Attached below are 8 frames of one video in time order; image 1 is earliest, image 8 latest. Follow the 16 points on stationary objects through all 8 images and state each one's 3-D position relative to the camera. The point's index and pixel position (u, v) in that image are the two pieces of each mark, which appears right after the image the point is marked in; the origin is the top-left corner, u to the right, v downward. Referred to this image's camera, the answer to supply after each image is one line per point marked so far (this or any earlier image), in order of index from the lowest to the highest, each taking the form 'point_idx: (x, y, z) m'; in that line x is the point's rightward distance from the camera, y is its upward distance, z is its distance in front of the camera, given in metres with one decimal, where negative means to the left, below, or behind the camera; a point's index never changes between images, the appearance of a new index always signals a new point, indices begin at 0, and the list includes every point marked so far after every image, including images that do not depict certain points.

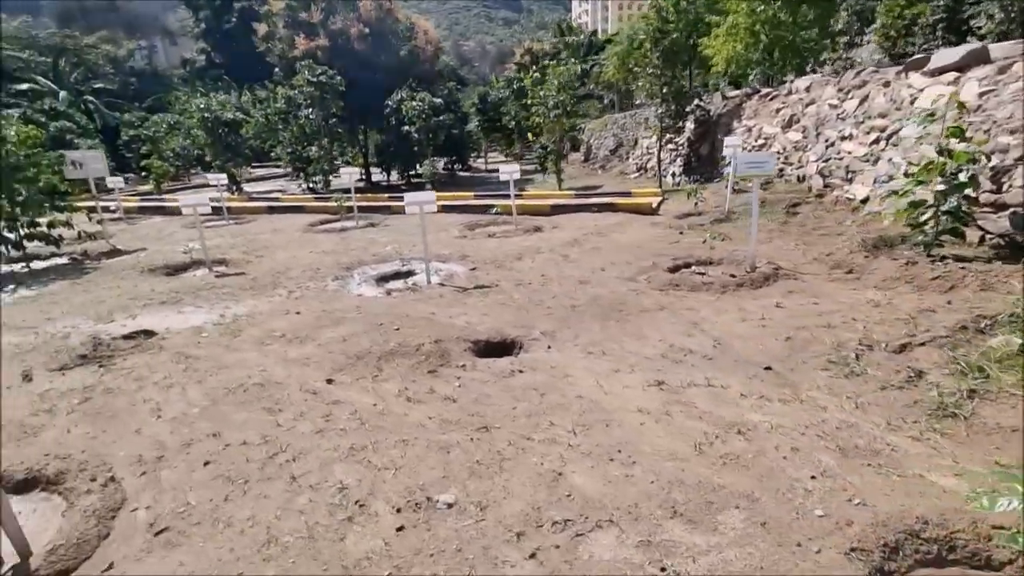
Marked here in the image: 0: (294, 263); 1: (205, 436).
0: (-3.7, +0.4, +8.7) m
1: (-2.1, -1.0, +3.6) m
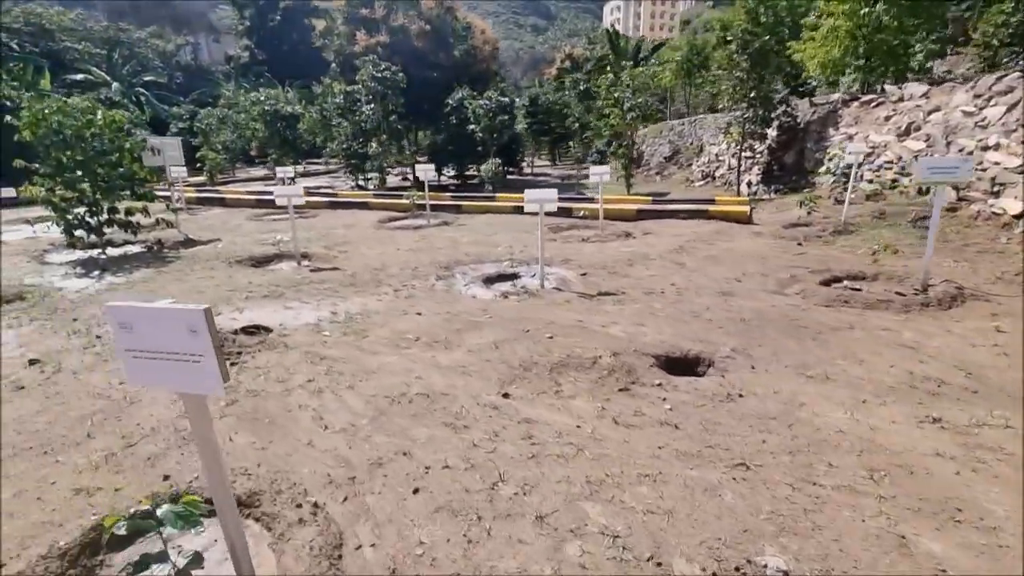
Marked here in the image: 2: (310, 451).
0: (-2.0, +0.5, +8.3) m
1: (-0.7, -1.0, +3.1) m
2: (-1.2, -1.0, +3.2) m
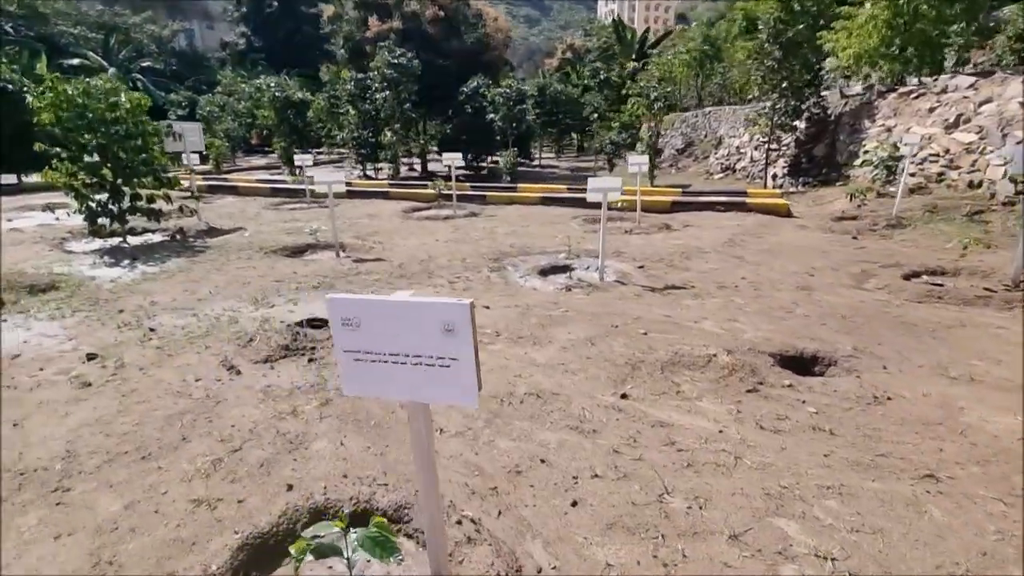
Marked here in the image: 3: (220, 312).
0: (-1.3, +0.6, +8.0) m
1: (+0.1, -1.0, +2.8) m
2: (-0.4, -1.0, +2.9) m
3: (-3.1, -0.3, +5.4) m
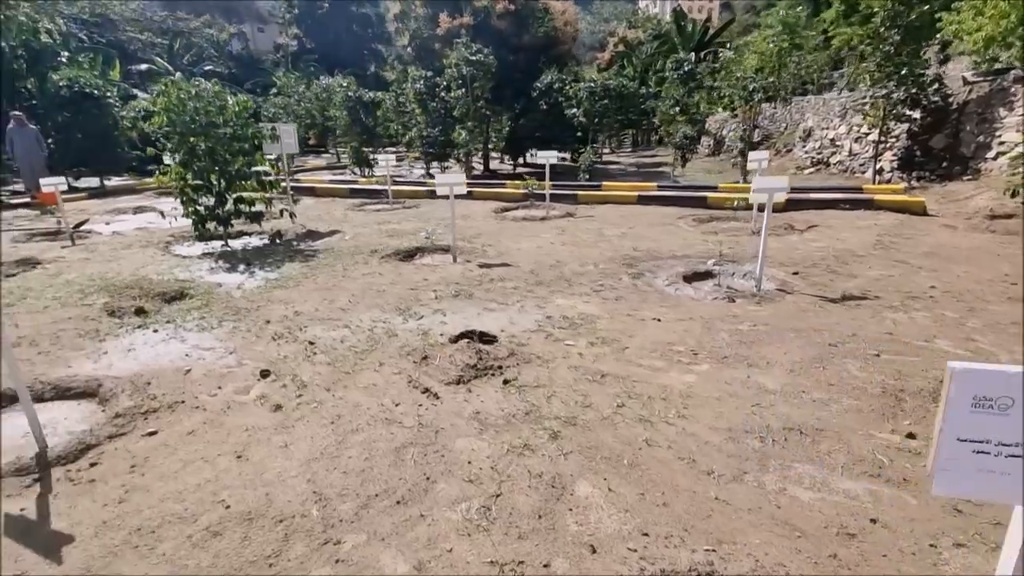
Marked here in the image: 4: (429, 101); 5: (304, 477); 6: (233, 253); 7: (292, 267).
0: (+0.5, +0.5, +7.6) m
1: (+1.6, -1.1, +2.4) m
2: (+1.1, -1.1, +2.5) m
3: (-1.4, -0.4, +5.2) m
4: (-3.0, +6.7, +18.2) m
5: (-1.1, -1.0, +2.7) m
6: (-4.8, +0.6, +8.7) m
7: (-3.3, +0.3, +7.7) m
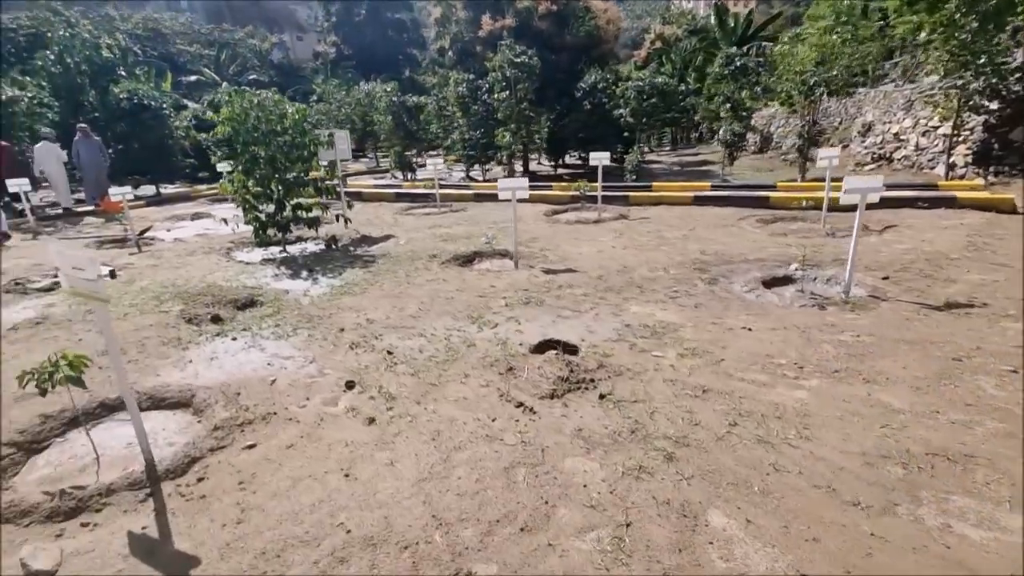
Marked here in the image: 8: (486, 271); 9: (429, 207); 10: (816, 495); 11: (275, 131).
0: (+1.5, +0.4, +7.4) m
1: (+2.2, -1.1, +2.1) m
2: (+1.7, -1.1, +2.3) m
3: (-0.6, -0.4, +5.1) m
4: (-1.5, +6.6, +18.2) m
5: (-0.5, -1.1, +2.6) m
6: (-3.8, +0.5, +8.8) m
7: (-2.4, +0.2, +7.7) m
8: (-0.4, +0.2, +7.2) m
9: (-2.2, +2.2, +13.6) m
10: (+1.5, -1.0, +2.6) m
11: (-4.2, +2.8, +9.1) m
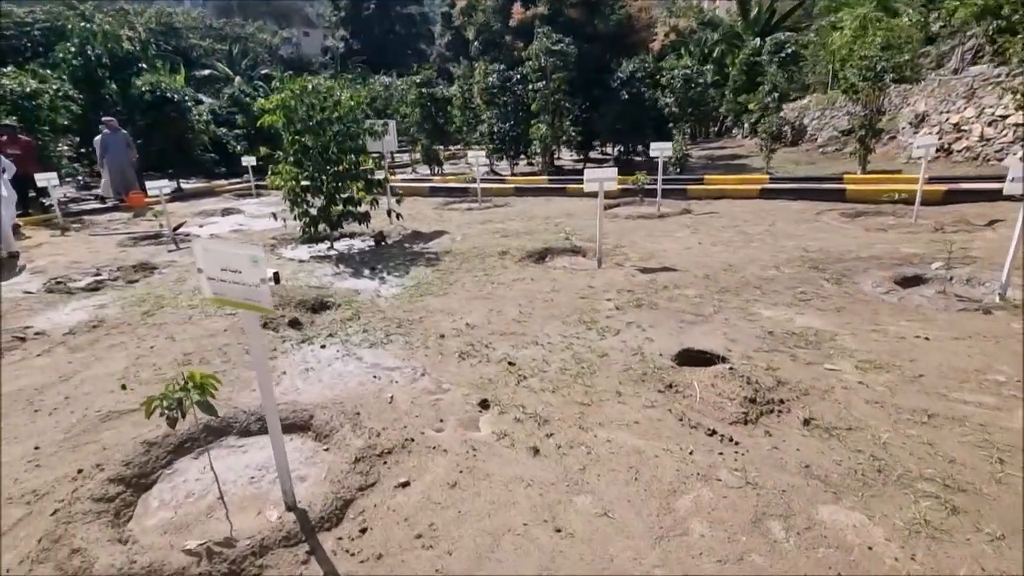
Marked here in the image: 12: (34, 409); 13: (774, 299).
0: (+2.6, +0.4, +6.8) m
1: (+3.3, -1.2, +1.5) m
2: (+2.8, -1.2, +1.7) m
3: (+0.5, -0.5, +4.5) m
4: (-0.3, +6.6, +17.6) m
5: (+0.6, -1.1, +2.1) m
6: (-2.6, +0.5, +8.3) m
7: (-1.2, +0.2, +7.1) m
8: (+0.8, +0.2, +6.6) m
9: (-1.1, +2.2, +13.1) m
10: (+2.6, -1.1, +2.0) m
11: (-3.1, +2.8, +8.5) m
12: (-3.3, -0.8, +3.5) m
13: (+2.7, -0.1, +5.3) m
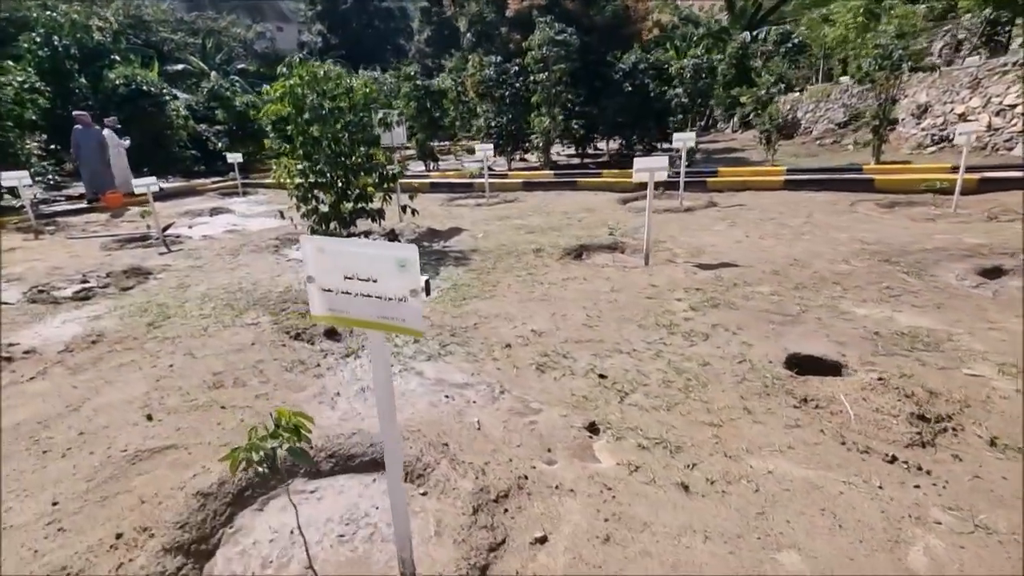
0: (+3.1, +0.5, +6.4) m
1: (+4.1, -1.1, +1.1) m
2: (+3.5, -1.2, +1.3) m
3: (+1.1, -0.5, +4.0) m
4: (-0.3, +6.7, +17.0) m
5: (+1.4, -1.1, +1.5) m
6: (-2.2, +0.5, +7.6) m
7: (-0.7, +0.2, +6.5) m
8: (+1.3, +0.3, +6.1) m
9: (-0.8, +2.2, +12.4) m
10: (+3.4, -1.0, +1.6) m
11: (-2.7, +2.7, +7.8) m
12: (-2.6, -0.9, +2.9) m
13: (+3.3, -0.1, +4.8) m
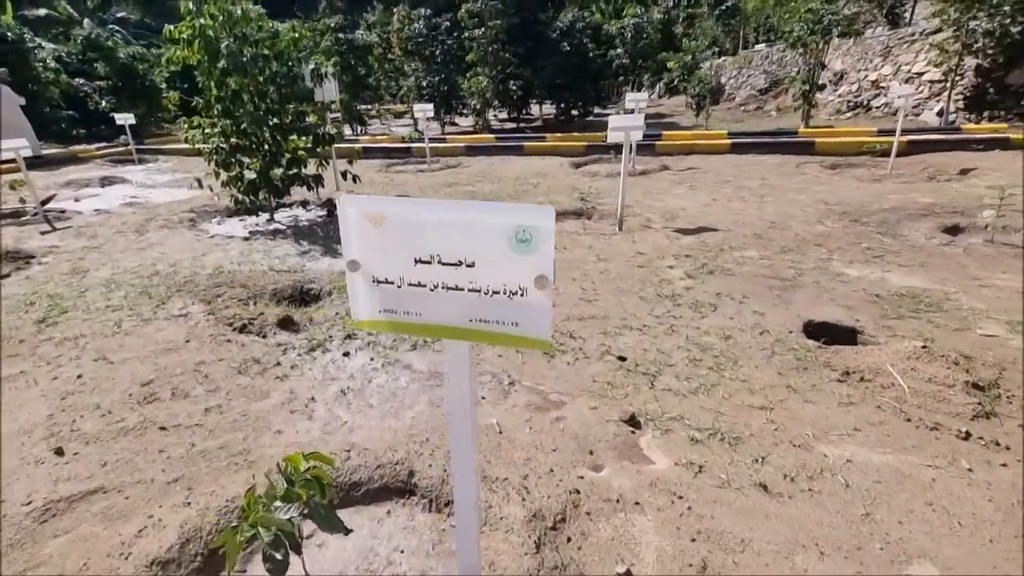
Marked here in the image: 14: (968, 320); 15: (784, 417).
0: (+2.7, +0.9, +6.2) m
1: (+4.5, -1.0, +1.3) m
2: (+3.9, -1.0, +1.3) m
3: (+1.1, -0.2, +3.7) m
4: (-2.4, +7.6, +15.9) m
5: (+1.7, -1.0, +1.3) m
6: (-2.7, +0.8, +6.7) m
7: (-1.1, +0.5, +5.8) m
8: (+0.9, +0.6, +5.7) m
9: (-2.1, +2.8, +11.6) m
10: (+3.7, -0.9, +1.6) m
11: (-3.3, +3.0, +6.7) m
12: (-2.4, -0.9, +2.0) m
13: (+3.1, +0.3, +4.7) m
14: (+3.1, -0.2, +3.6) m
15: (+1.4, -0.6, +2.6) m
